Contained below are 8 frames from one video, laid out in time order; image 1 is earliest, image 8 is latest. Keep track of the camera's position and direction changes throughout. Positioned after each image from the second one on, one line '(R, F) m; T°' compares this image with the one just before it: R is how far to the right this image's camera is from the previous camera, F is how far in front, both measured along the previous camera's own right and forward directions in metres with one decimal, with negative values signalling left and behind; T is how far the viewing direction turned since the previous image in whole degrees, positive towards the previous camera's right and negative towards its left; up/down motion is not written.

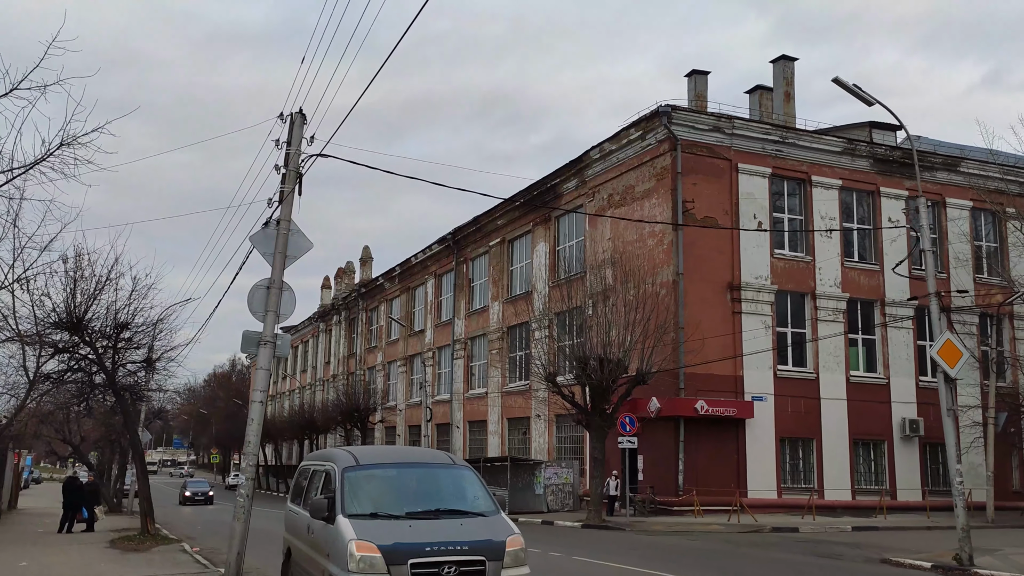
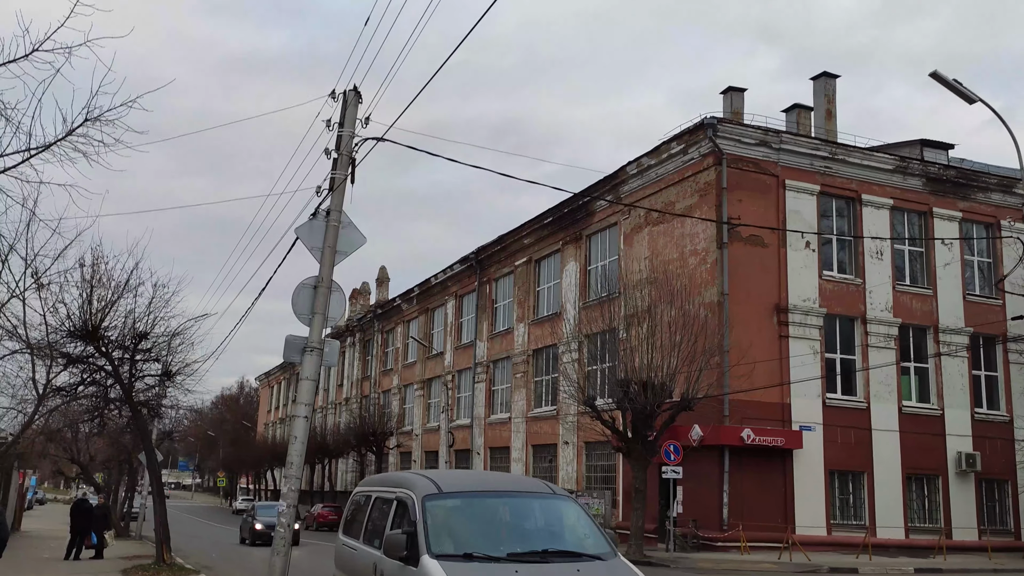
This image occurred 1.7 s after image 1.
(-0.7, +1.2) m; 0°
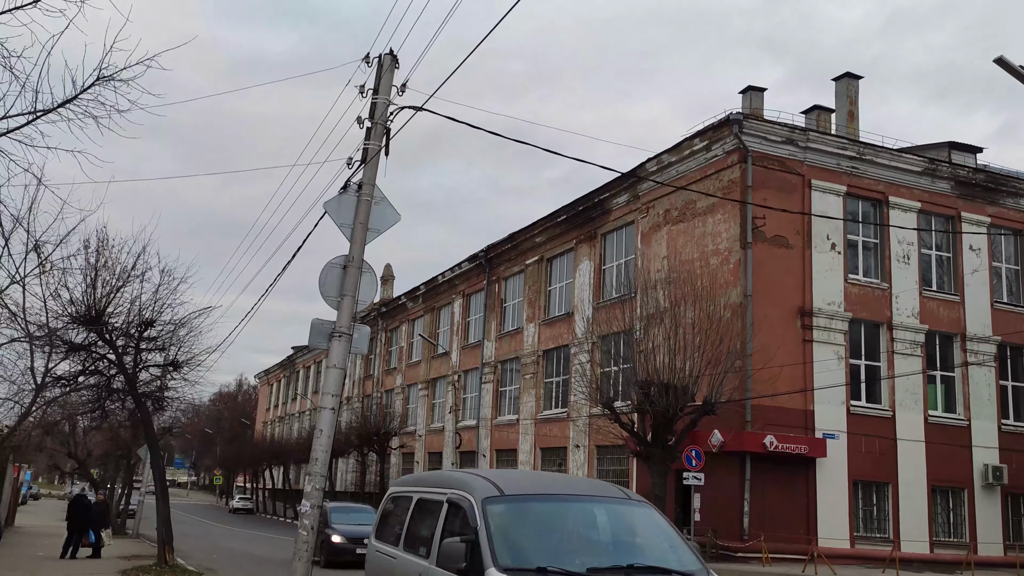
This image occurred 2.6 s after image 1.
(-0.4, +0.7) m; 0°
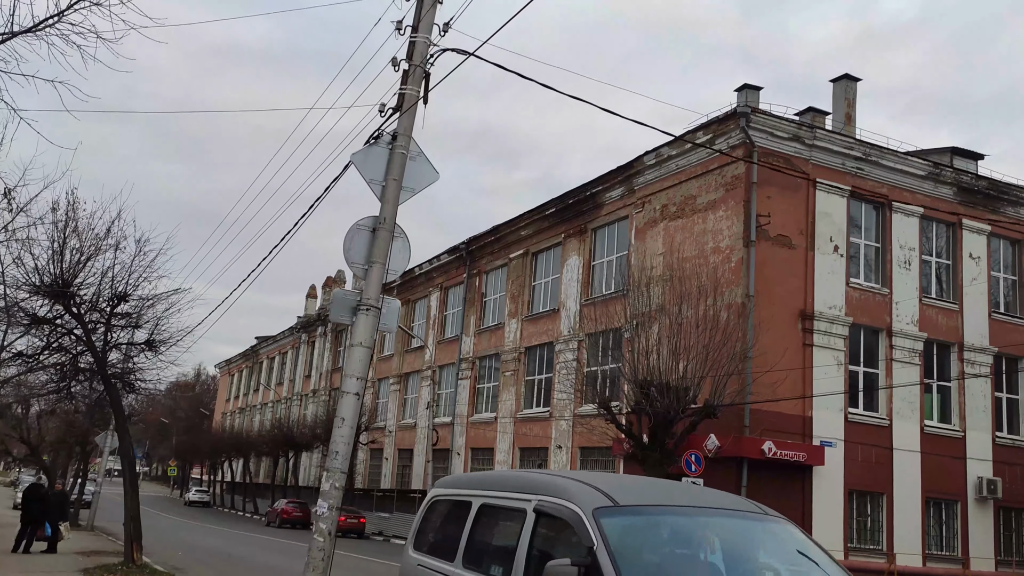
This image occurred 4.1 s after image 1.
(-0.7, +1.1) m; +2°
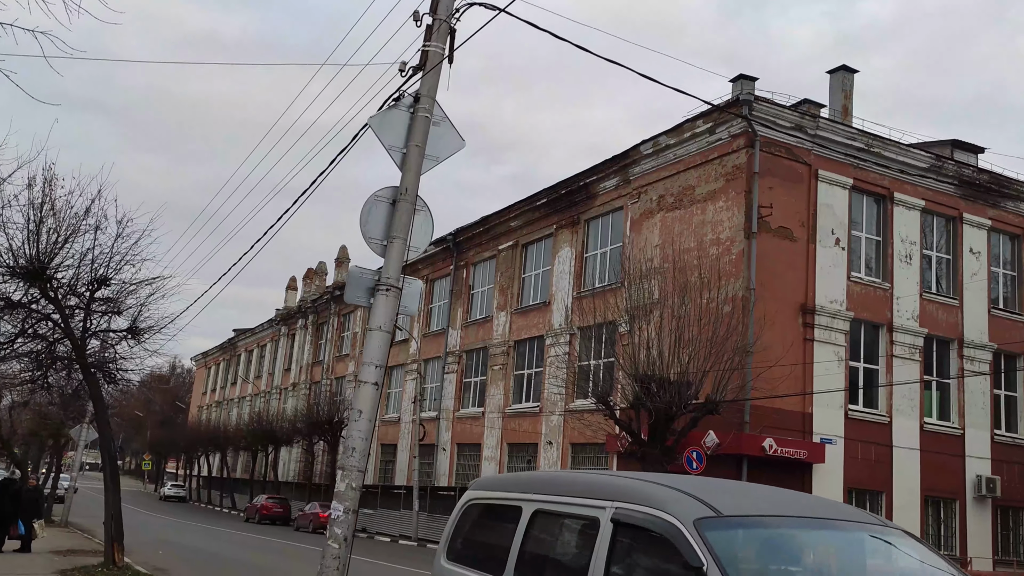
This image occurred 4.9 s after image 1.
(-0.4, +0.7) m; +1°
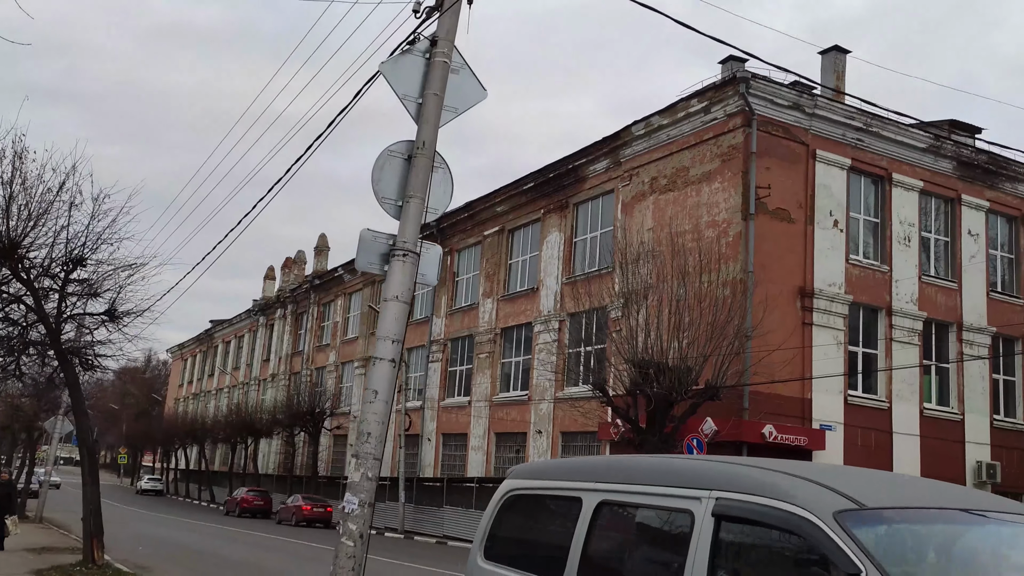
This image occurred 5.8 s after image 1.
(-0.3, +0.7) m; +2°
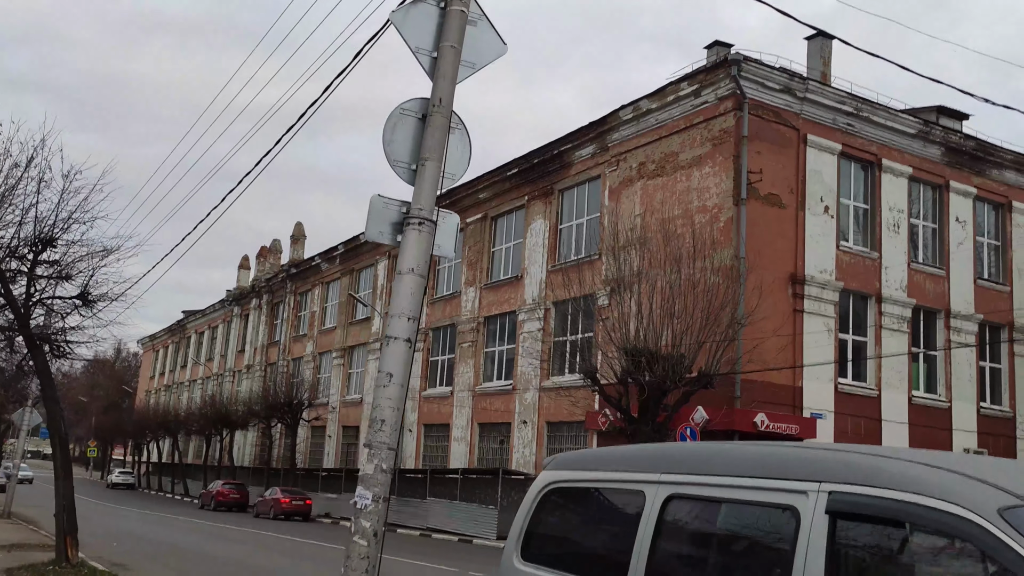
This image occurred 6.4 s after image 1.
(-0.3, +0.5) m; +2°
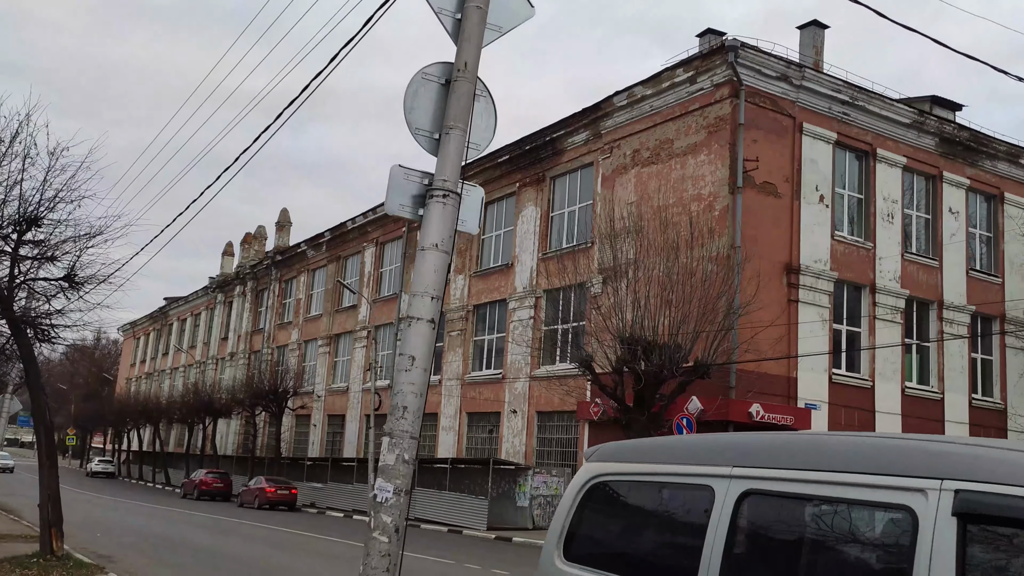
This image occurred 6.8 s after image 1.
(-0.2, +0.3) m; +1°
